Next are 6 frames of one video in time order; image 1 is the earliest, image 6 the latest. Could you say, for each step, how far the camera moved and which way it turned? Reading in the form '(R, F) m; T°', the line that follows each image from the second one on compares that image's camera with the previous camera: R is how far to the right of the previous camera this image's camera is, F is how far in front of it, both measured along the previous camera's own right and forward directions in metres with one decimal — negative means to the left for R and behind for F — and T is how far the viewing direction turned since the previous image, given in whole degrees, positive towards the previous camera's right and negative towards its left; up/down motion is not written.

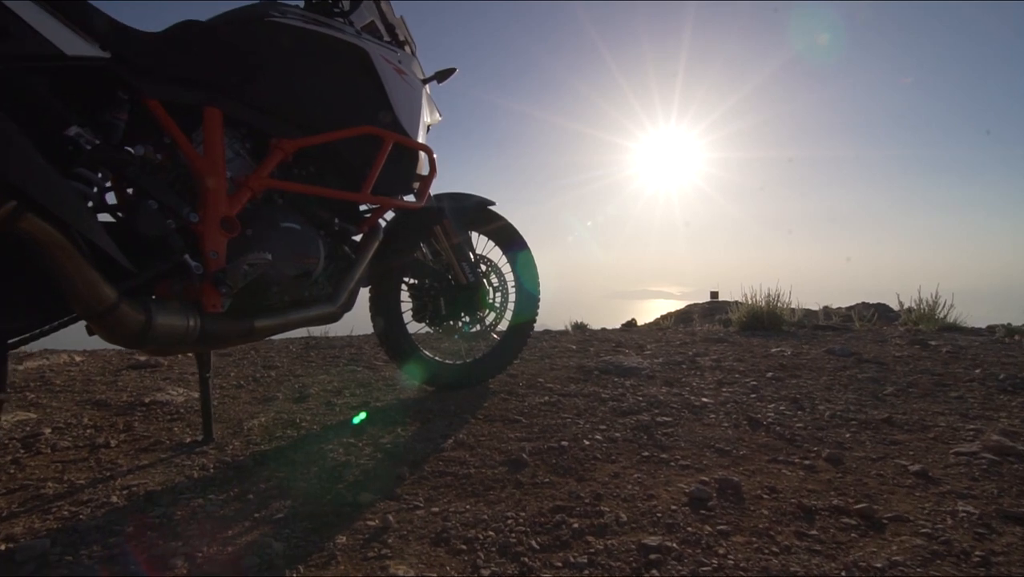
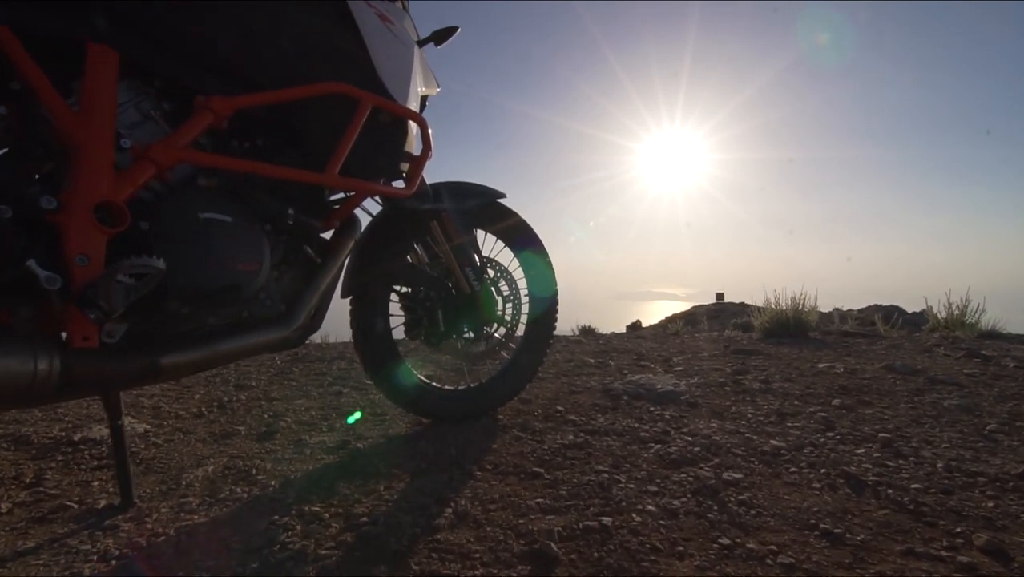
(-0.1, +0.7) m; 0°
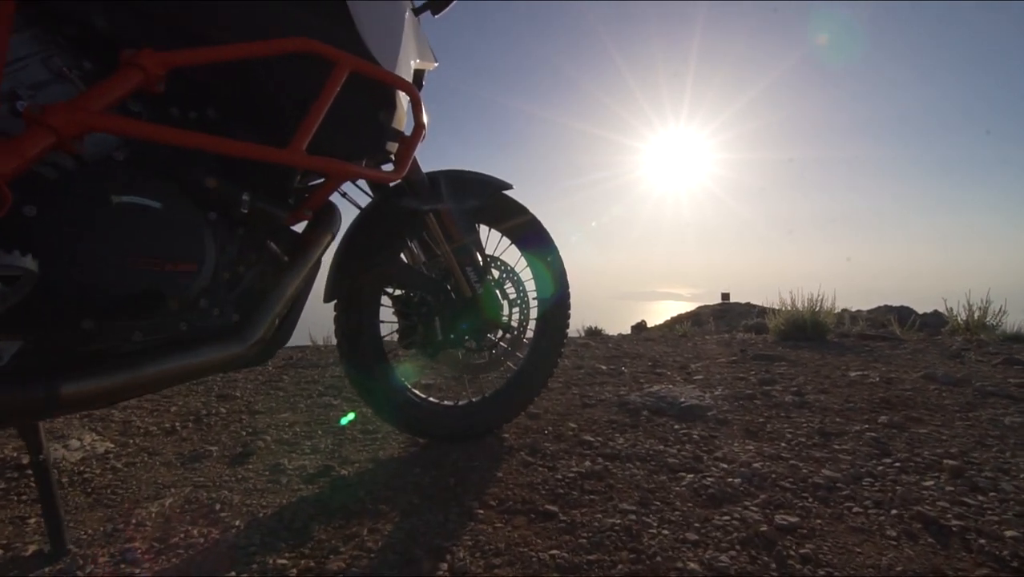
(0.0, +0.4) m; 0°
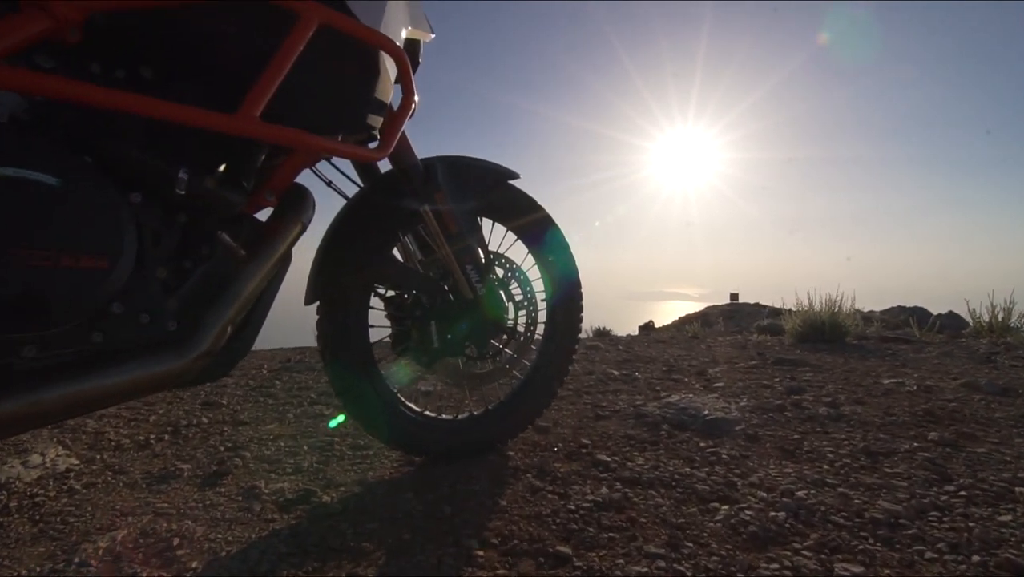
(0.0, +0.3) m; -1°
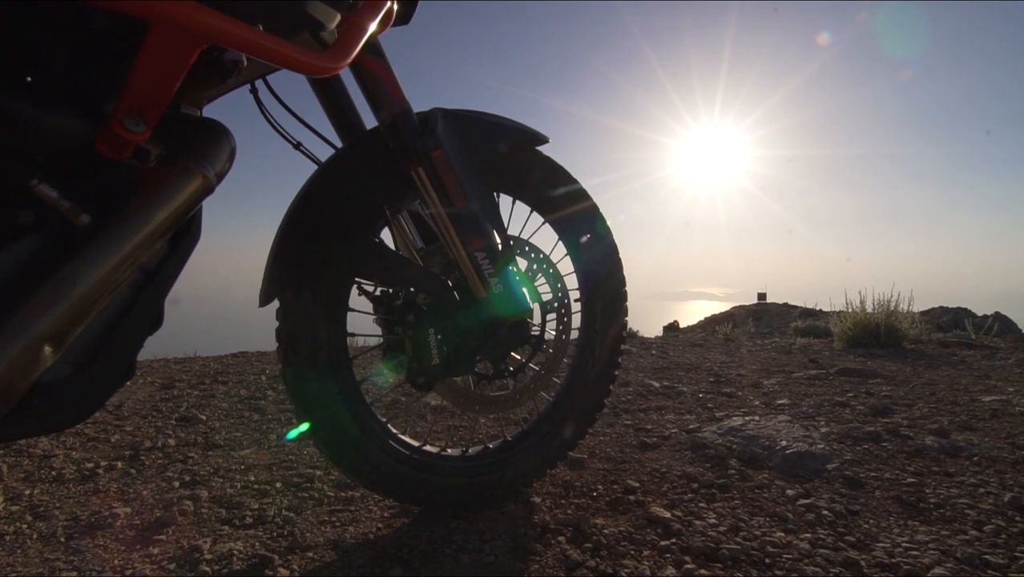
(0.0, +0.6) m; -2°
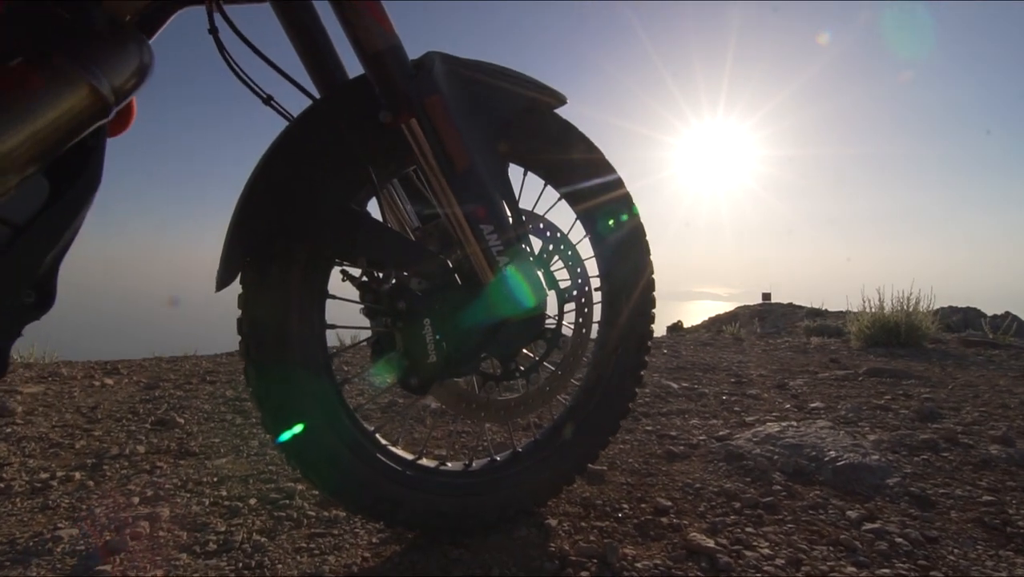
(0.0, +0.3) m; 0°
